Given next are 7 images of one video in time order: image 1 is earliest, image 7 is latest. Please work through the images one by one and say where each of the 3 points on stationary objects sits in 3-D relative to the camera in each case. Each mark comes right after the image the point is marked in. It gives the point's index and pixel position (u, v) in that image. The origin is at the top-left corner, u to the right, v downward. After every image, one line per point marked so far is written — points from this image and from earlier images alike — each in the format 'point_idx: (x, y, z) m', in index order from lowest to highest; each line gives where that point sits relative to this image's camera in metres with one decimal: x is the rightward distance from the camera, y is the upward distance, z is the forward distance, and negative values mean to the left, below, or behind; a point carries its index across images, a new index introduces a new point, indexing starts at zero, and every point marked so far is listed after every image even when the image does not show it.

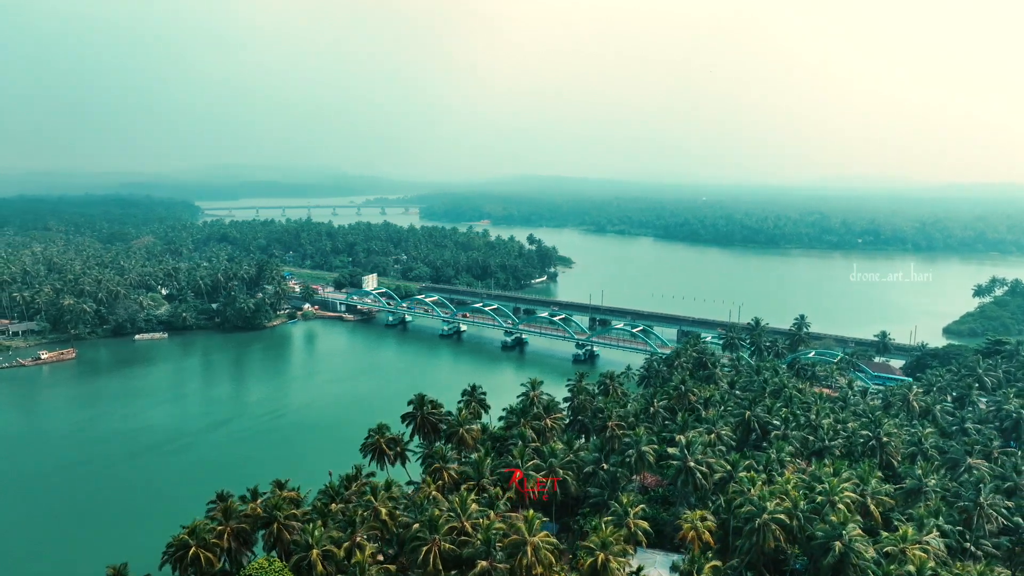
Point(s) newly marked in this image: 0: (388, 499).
0: (-3.9, -6.5, +18.4) m
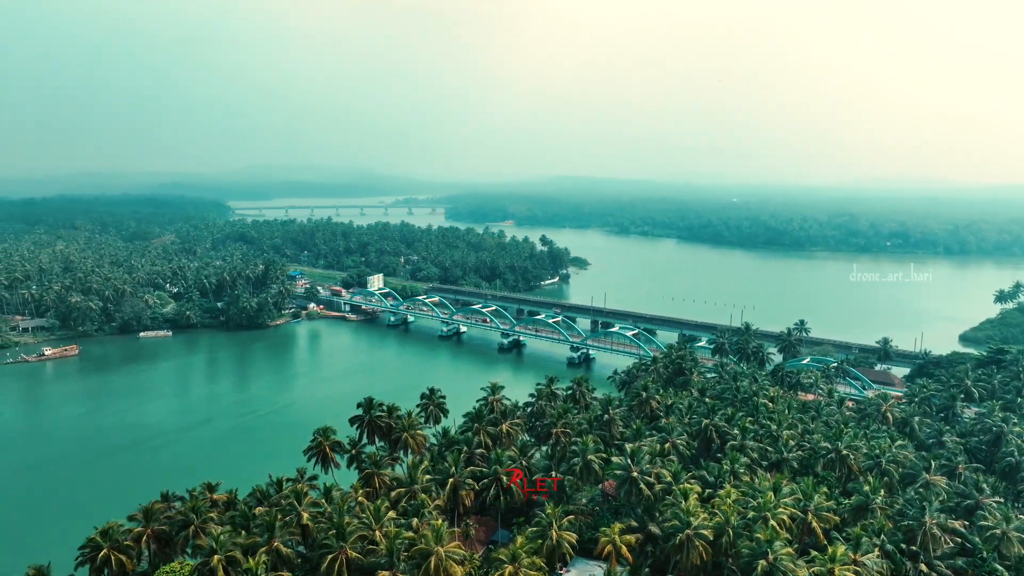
0: (-6.1, -6.6, +18.1) m
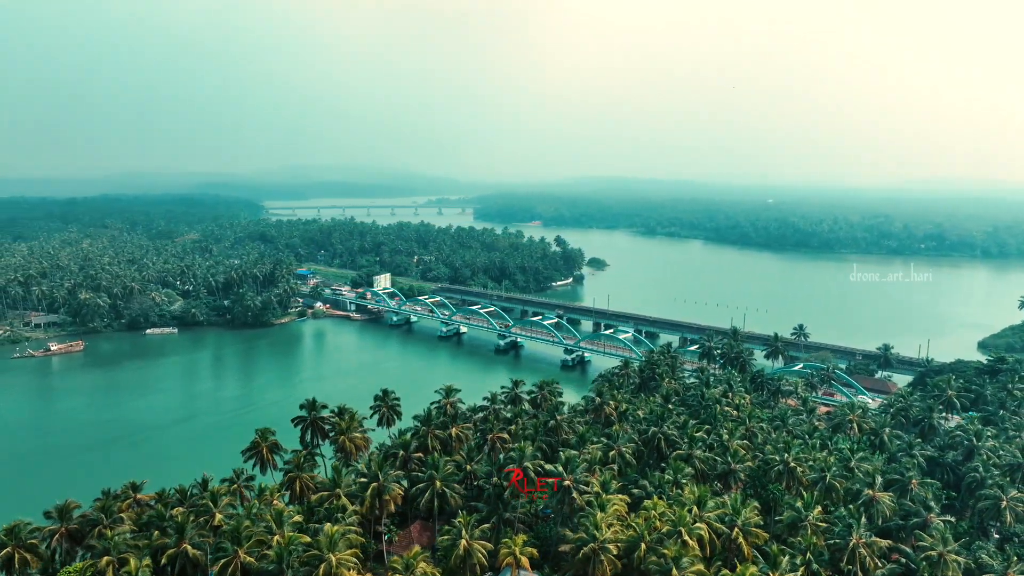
0: (-8.5, -6.6, +17.9) m
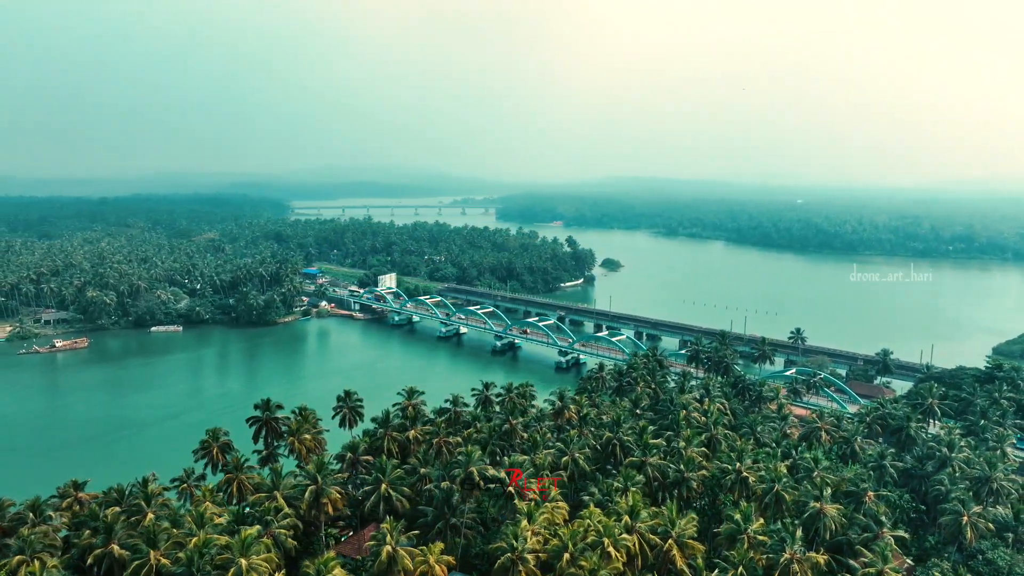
0: (-10.5, -6.6, +17.9) m
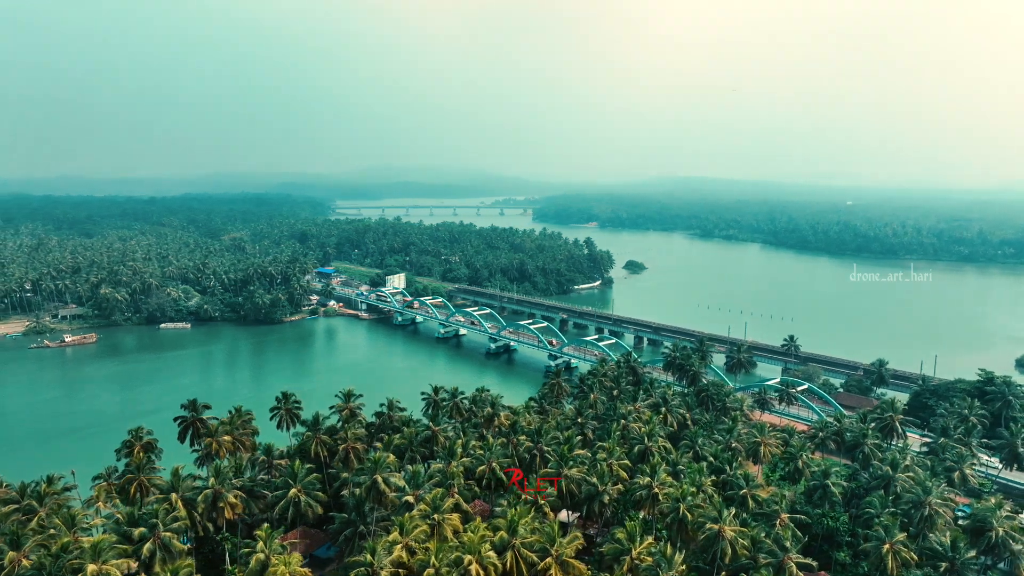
0: (-13.8, -6.6, +18.0) m
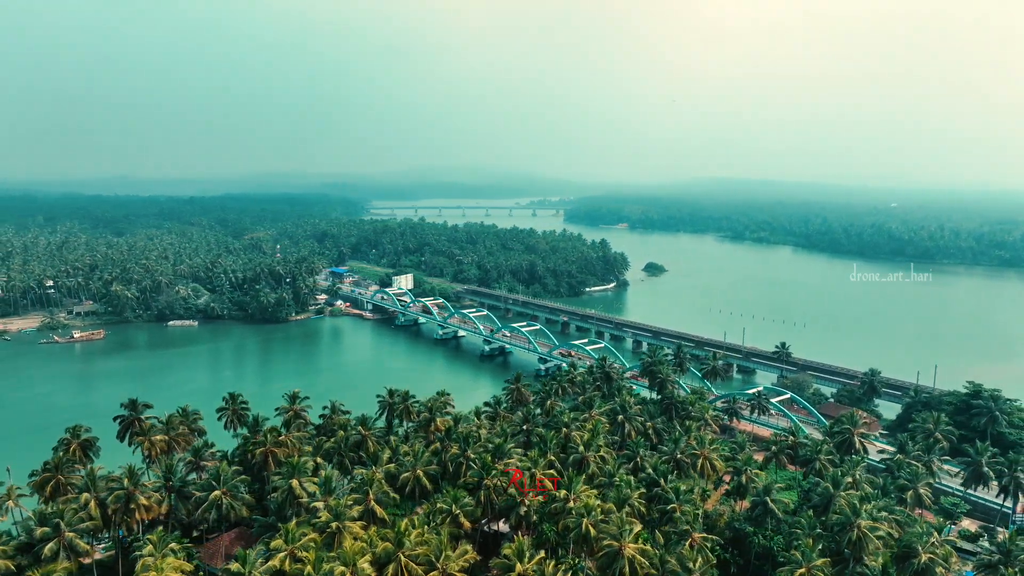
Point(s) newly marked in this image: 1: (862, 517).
0: (-16.6, -6.6, +18.2) m
1: (+10.4, -6.8, +17.8) m
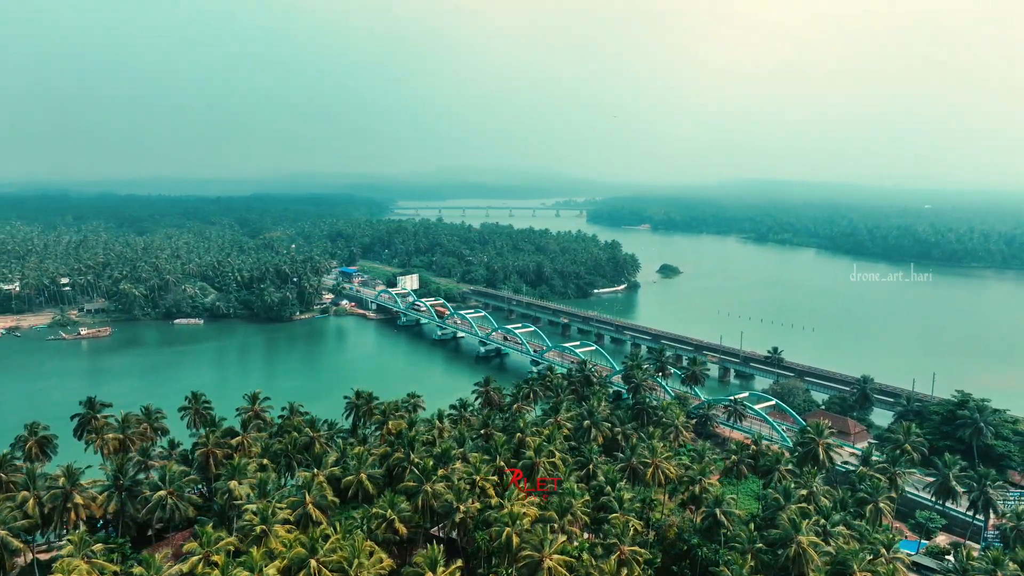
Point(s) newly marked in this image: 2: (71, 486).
0: (-18.6, -6.5, +18.5) m
1: (+8.4, -7.0, +17.1) m
2: (-14.1, -6.3, +19.0) m
